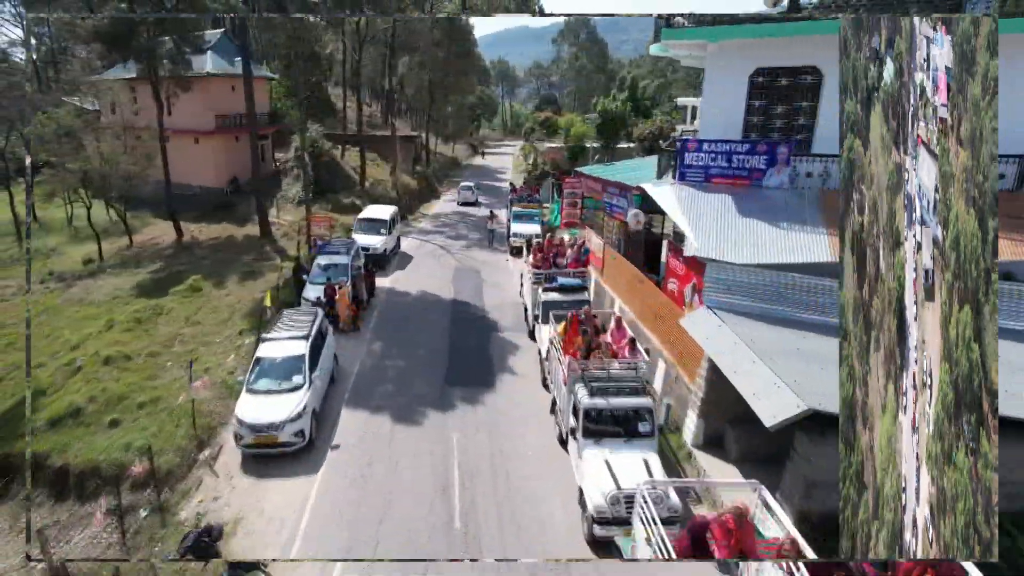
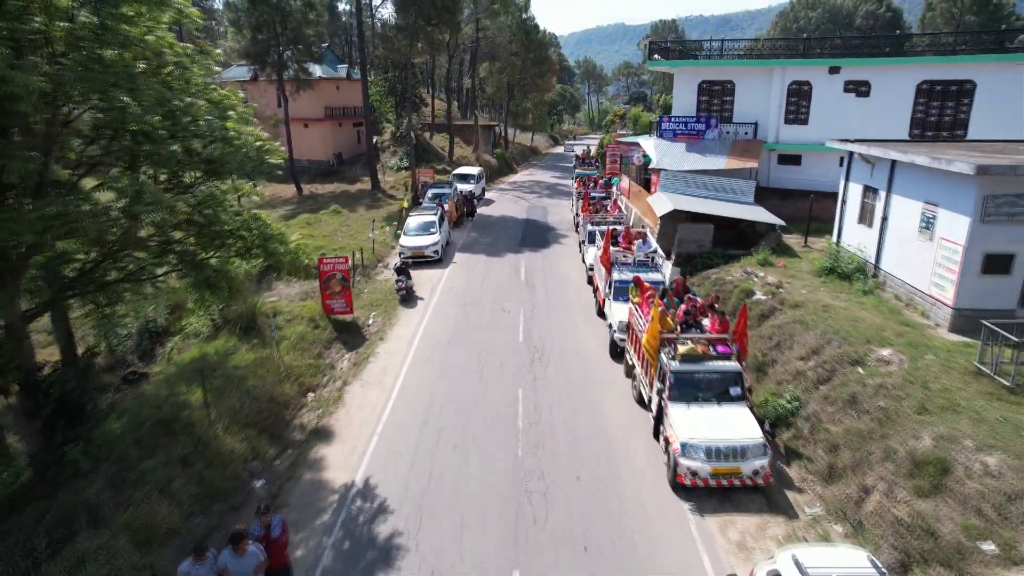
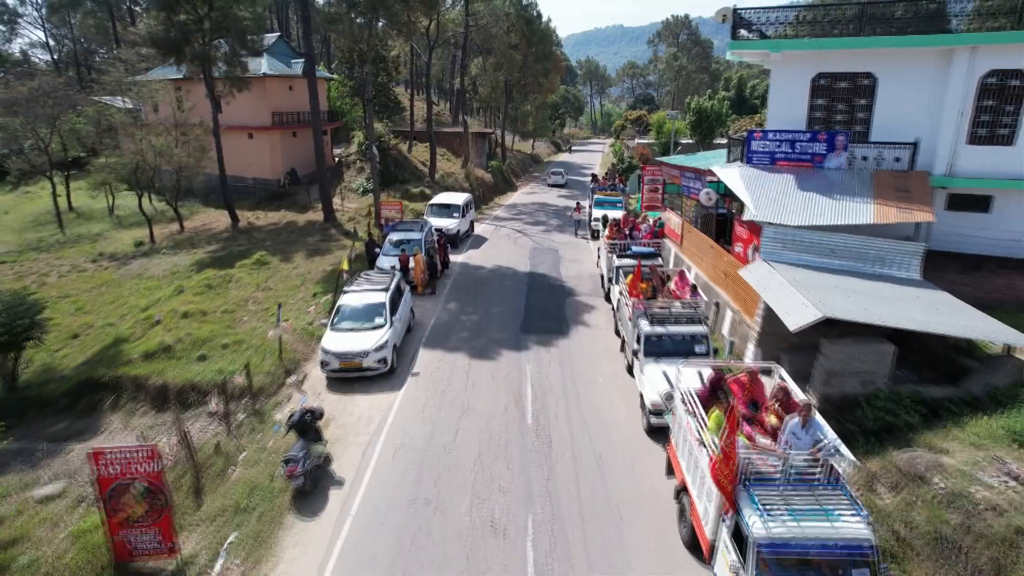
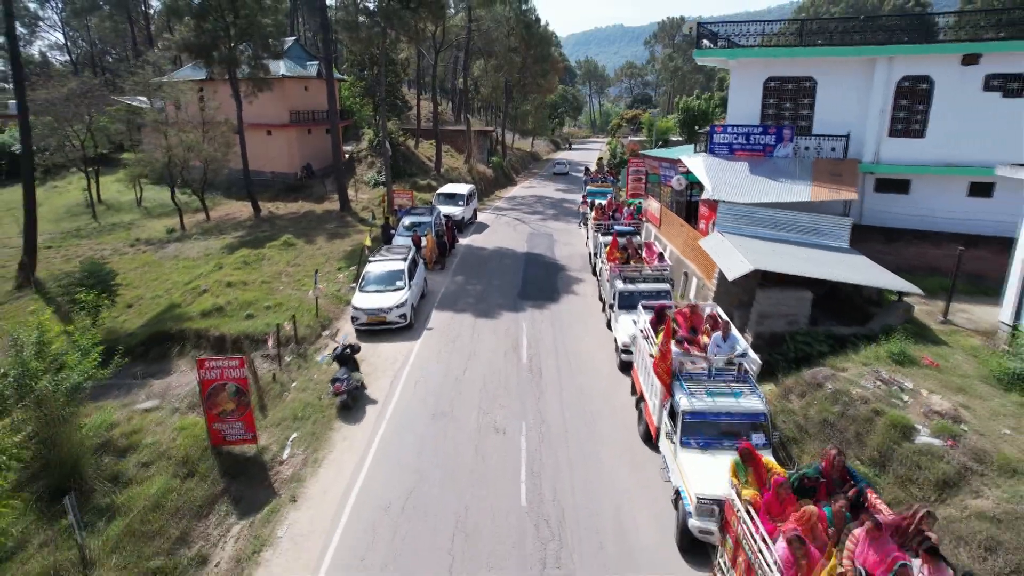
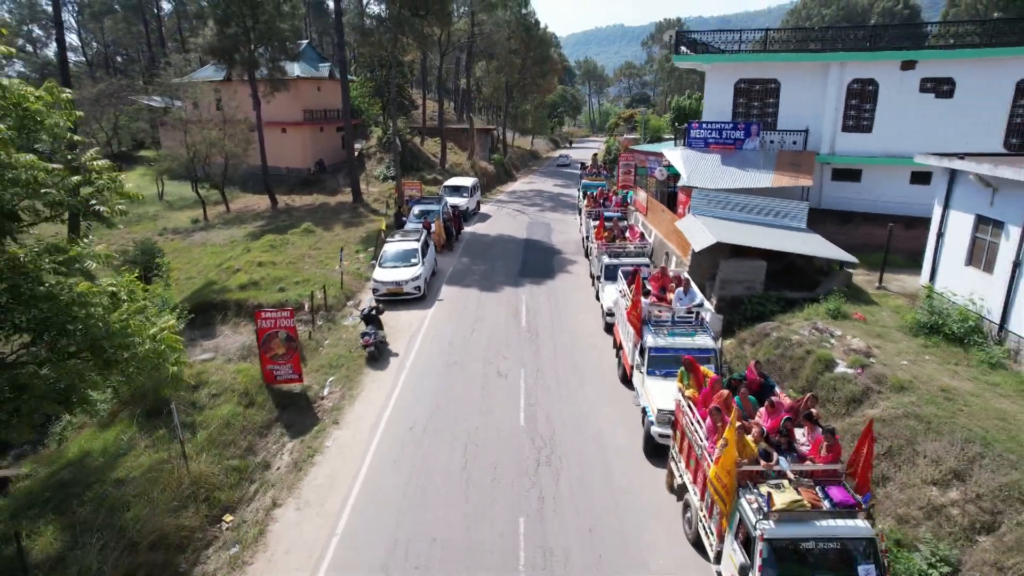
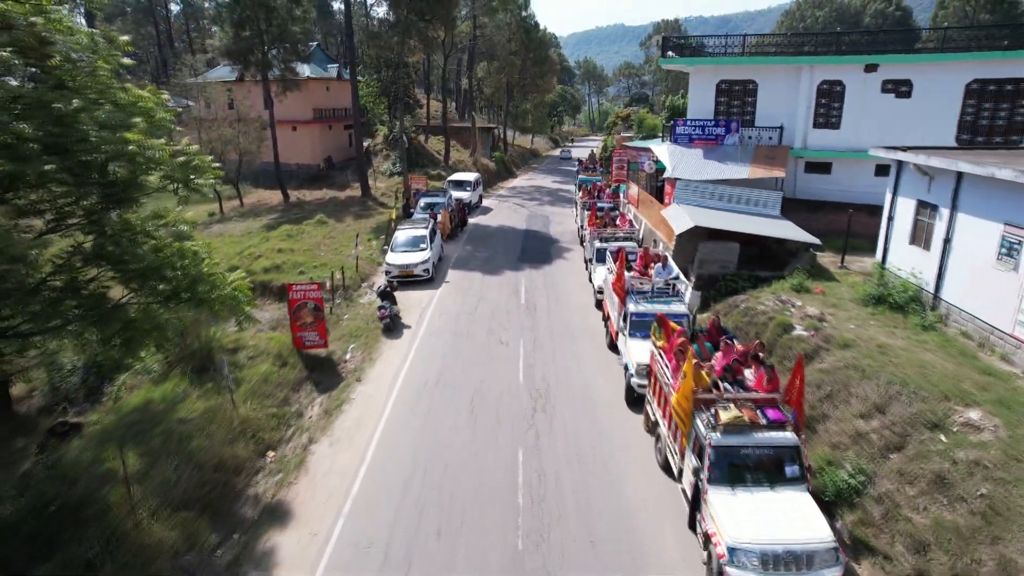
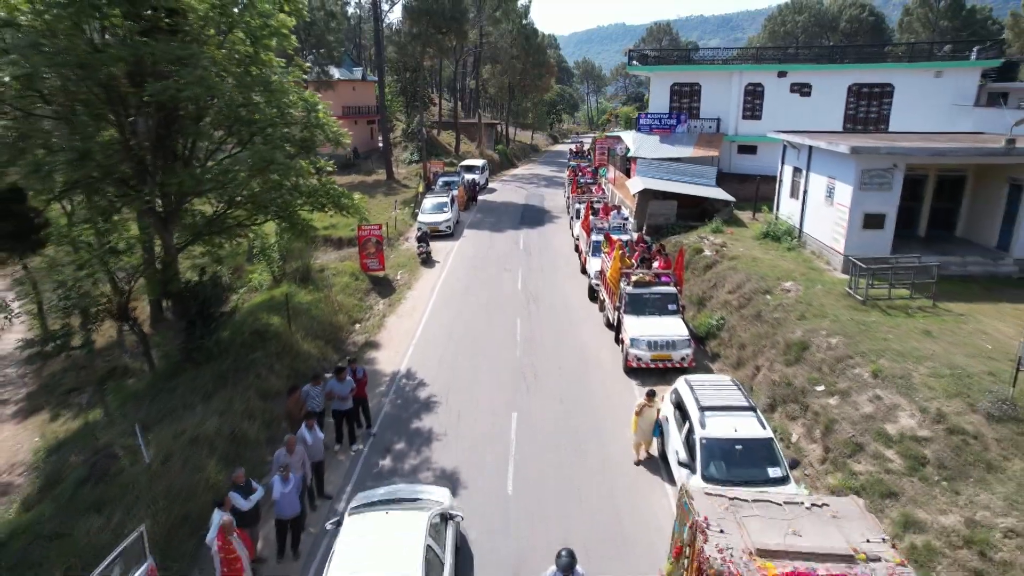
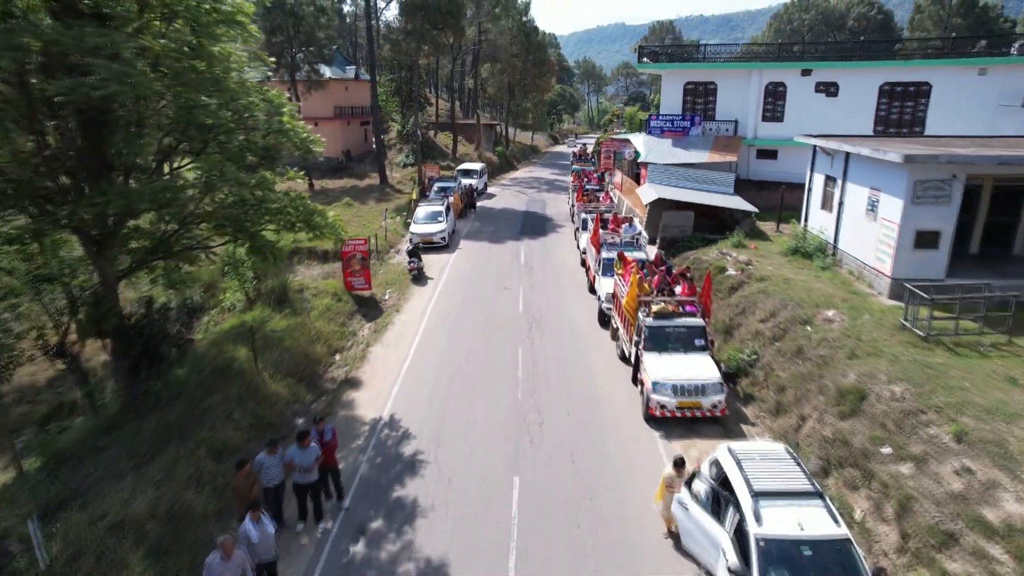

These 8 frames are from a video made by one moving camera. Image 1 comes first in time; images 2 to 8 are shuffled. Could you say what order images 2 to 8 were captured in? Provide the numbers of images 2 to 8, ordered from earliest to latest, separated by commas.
3, 4, 5, 6, 2, 8, 7
